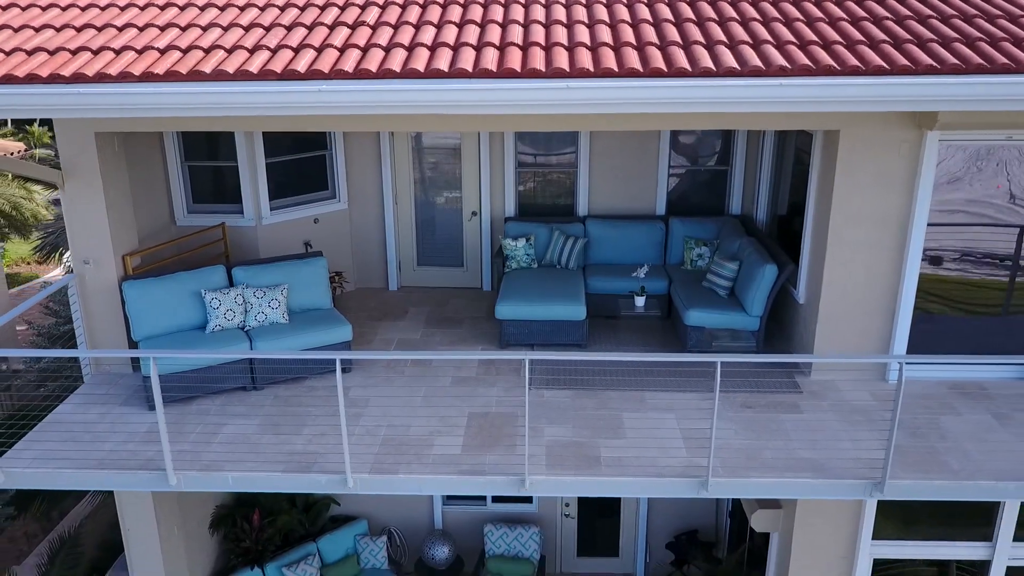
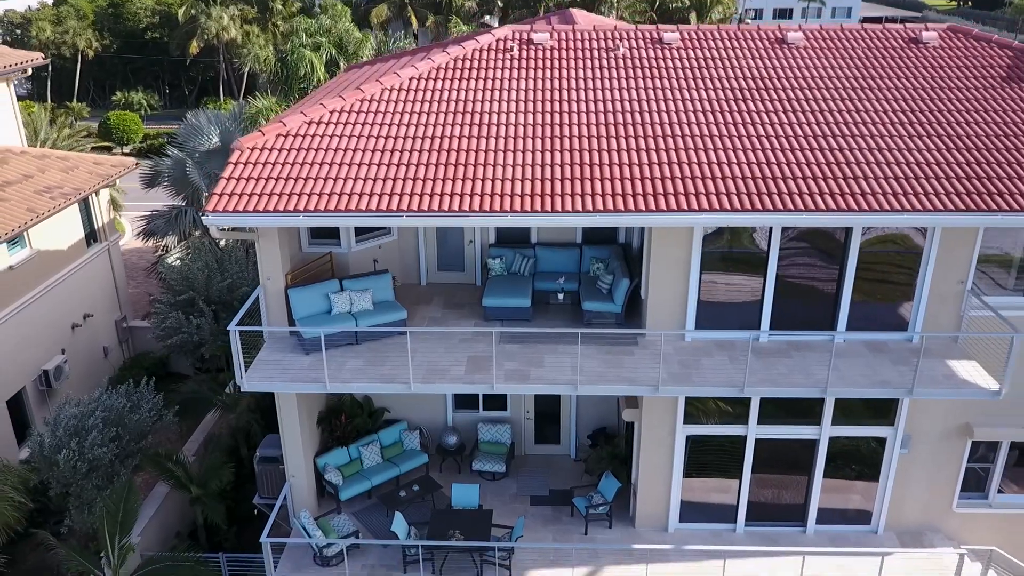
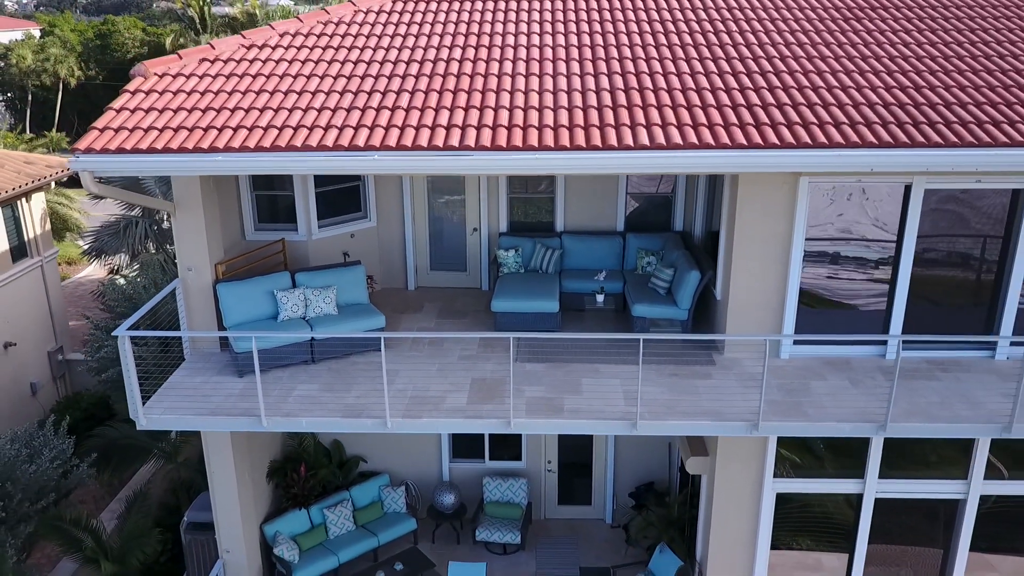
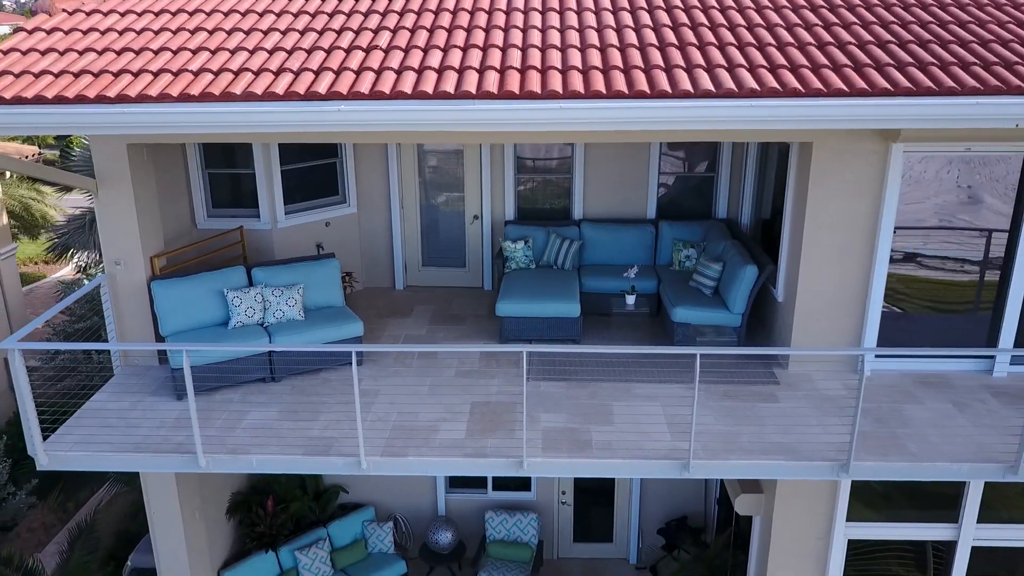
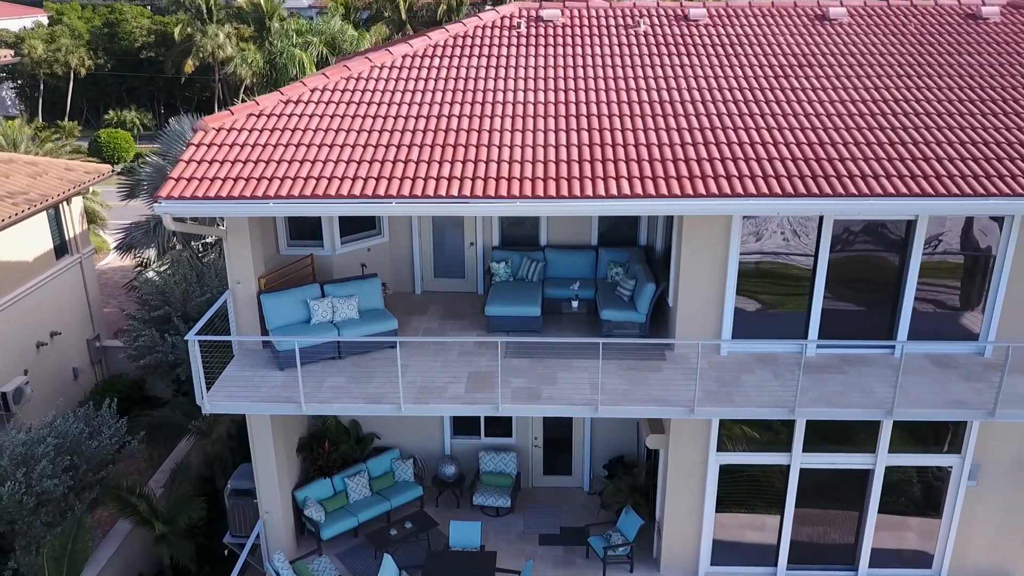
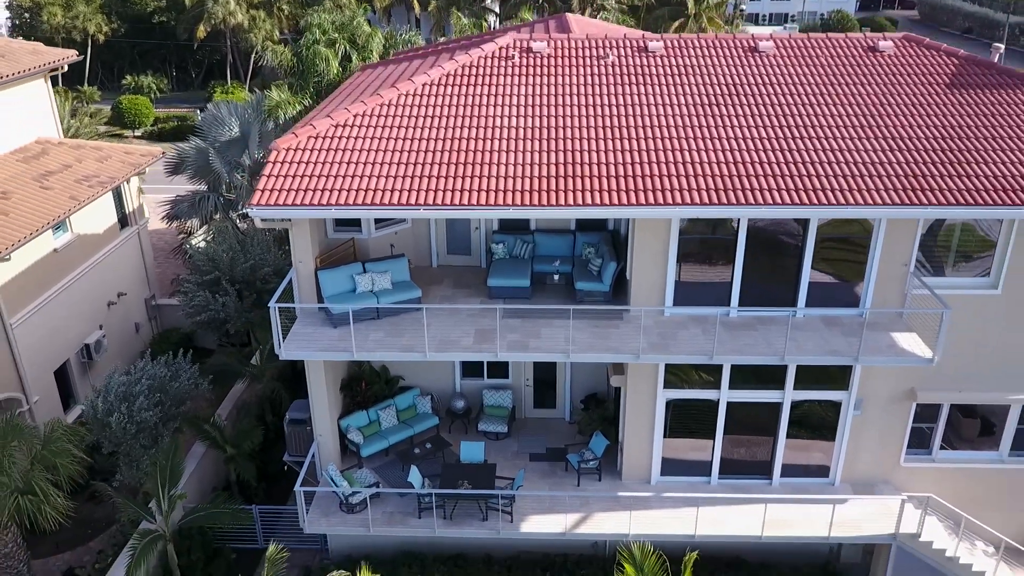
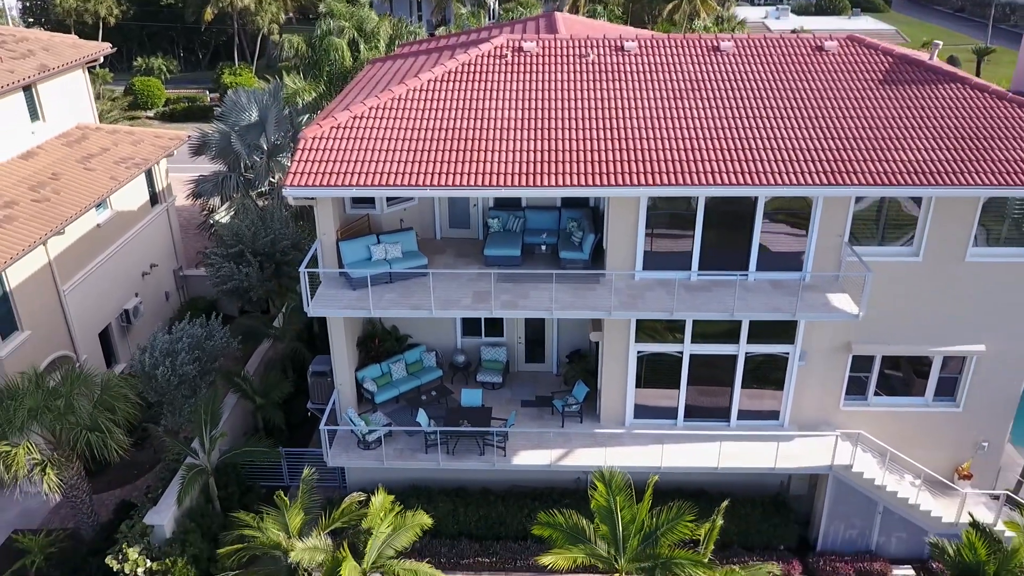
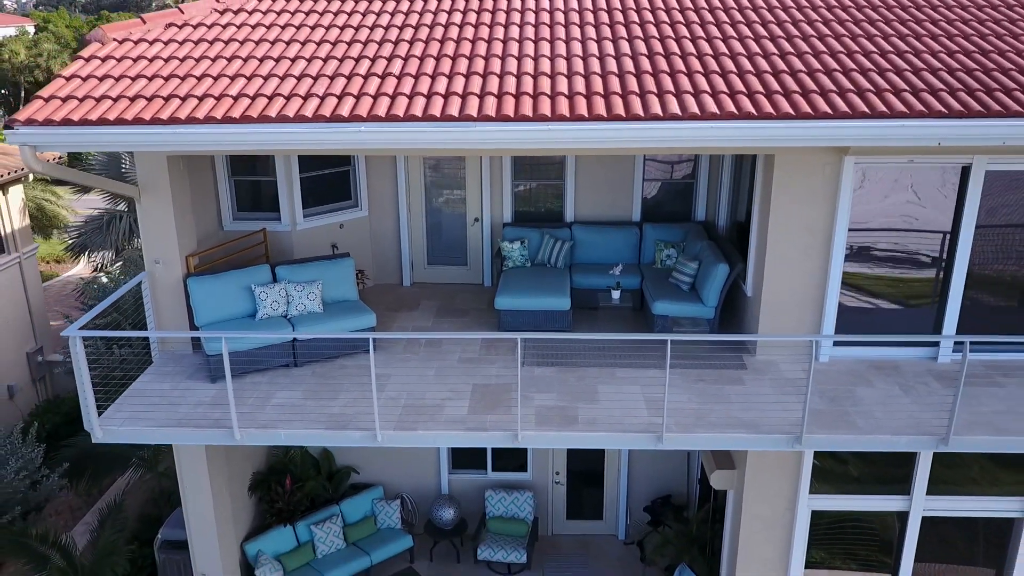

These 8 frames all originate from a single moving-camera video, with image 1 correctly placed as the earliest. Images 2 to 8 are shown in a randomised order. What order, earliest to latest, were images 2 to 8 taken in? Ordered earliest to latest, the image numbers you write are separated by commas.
4, 8, 3, 5, 2, 6, 7
